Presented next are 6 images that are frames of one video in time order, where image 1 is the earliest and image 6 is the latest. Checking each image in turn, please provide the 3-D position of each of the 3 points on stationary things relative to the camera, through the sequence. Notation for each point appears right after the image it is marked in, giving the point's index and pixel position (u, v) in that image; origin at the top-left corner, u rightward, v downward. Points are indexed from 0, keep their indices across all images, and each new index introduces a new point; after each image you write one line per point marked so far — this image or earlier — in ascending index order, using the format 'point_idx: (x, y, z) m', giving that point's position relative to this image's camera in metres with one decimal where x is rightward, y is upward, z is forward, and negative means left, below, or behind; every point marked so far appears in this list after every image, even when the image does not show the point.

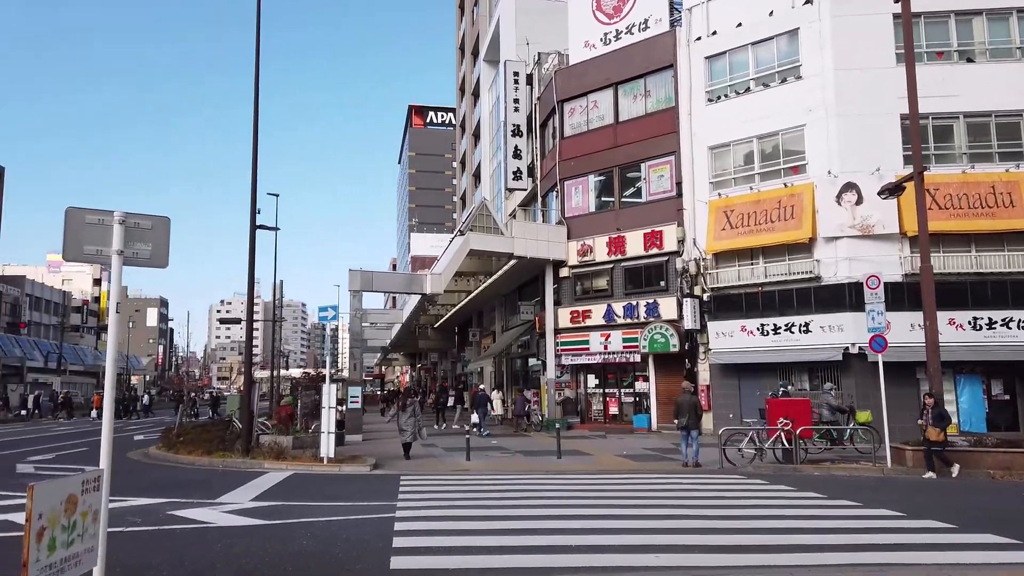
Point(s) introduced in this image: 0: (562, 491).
0: (+0.9, -3.6, +13.5) m
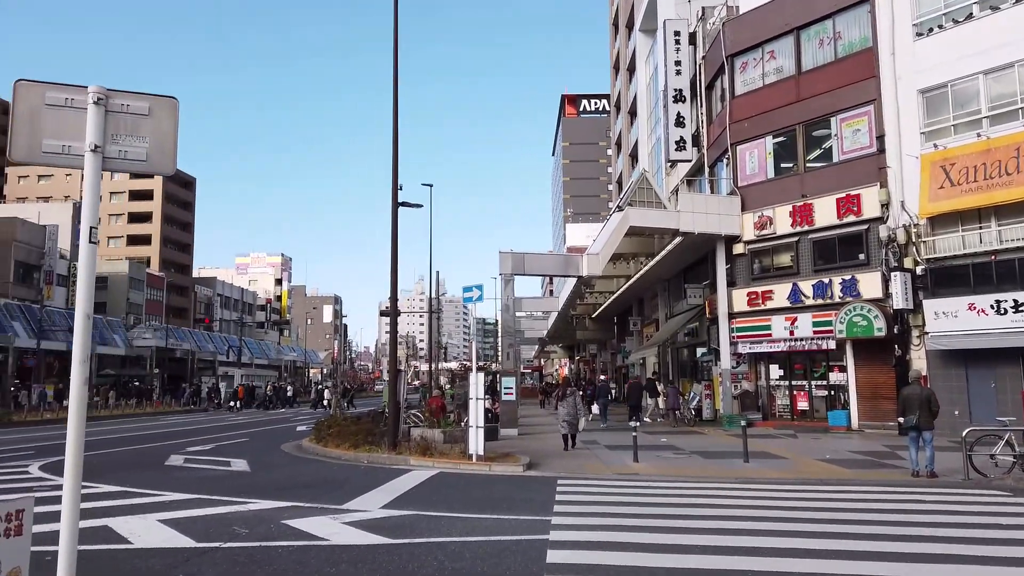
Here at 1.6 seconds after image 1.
0: (+3.5, -3.1, +10.8) m
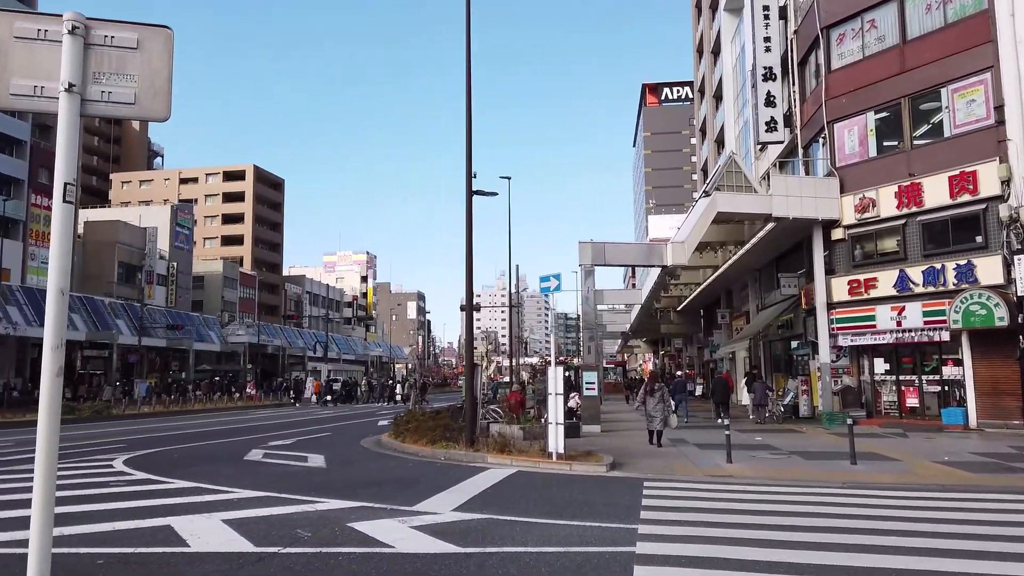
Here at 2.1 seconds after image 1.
0: (+4.6, -2.9, +9.6) m
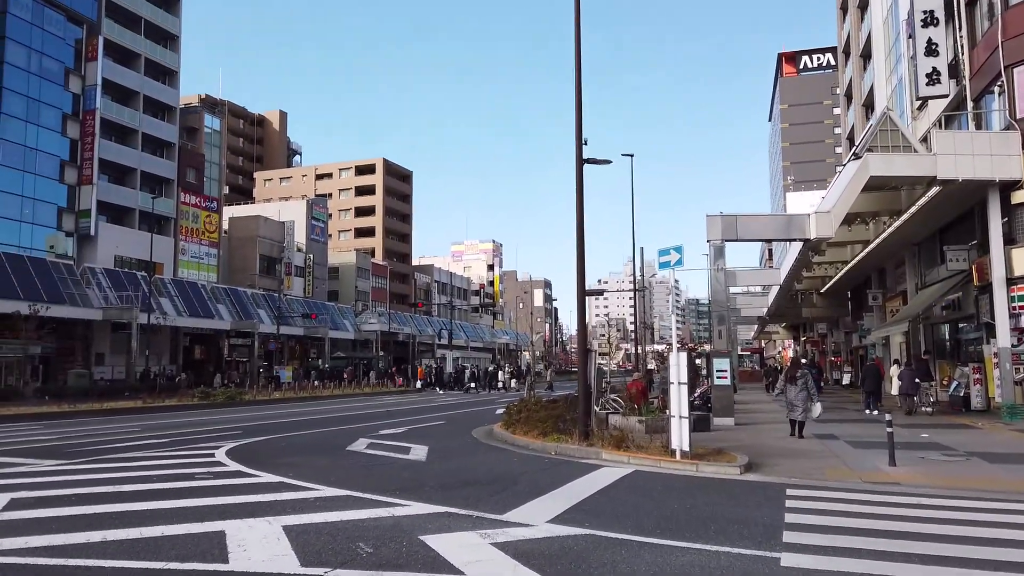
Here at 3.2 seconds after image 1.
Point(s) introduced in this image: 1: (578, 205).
0: (+5.7, -2.5, +7.4) m
1: (+1.3, +1.6, +14.7) m
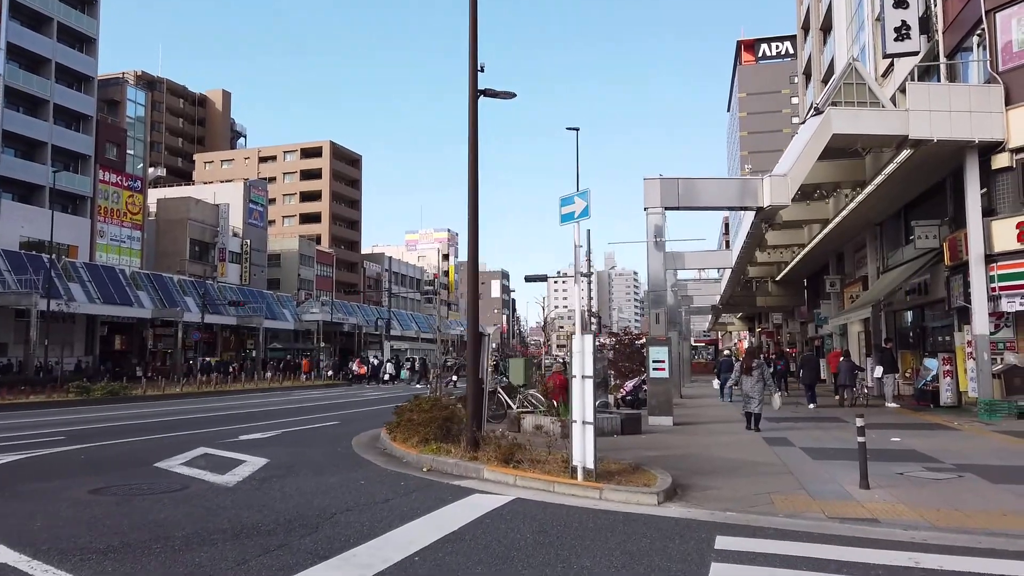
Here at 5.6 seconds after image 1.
0: (+4.1, -2.1, +4.4) m
1: (-0.6, +2.1, +11.5) m
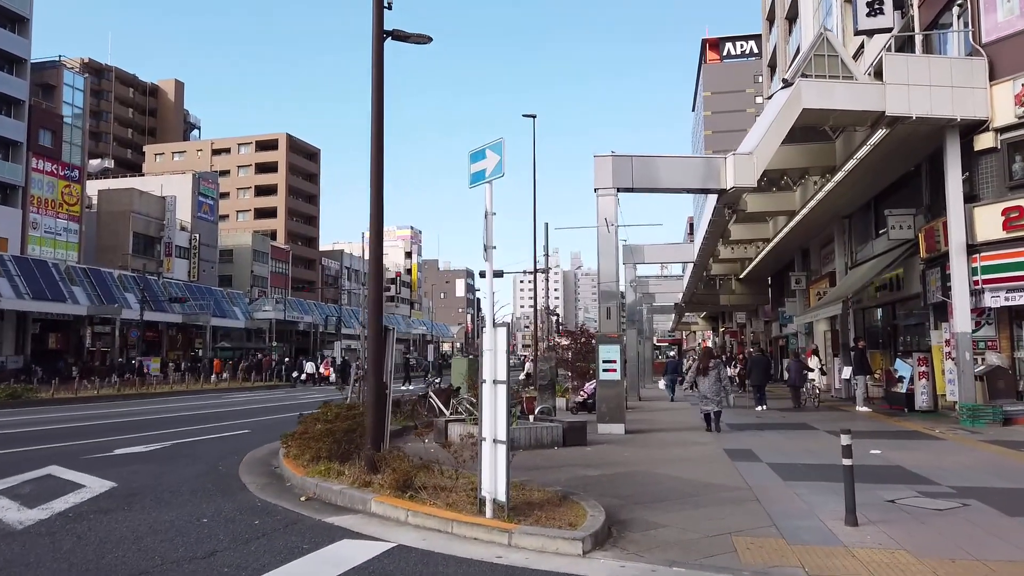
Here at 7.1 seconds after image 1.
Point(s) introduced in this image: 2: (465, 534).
0: (+3.3, -1.9, +2.6) m
1: (-1.7, +2.3, +9.5) m
2: (-0.4, -2.0, +6.3) m
